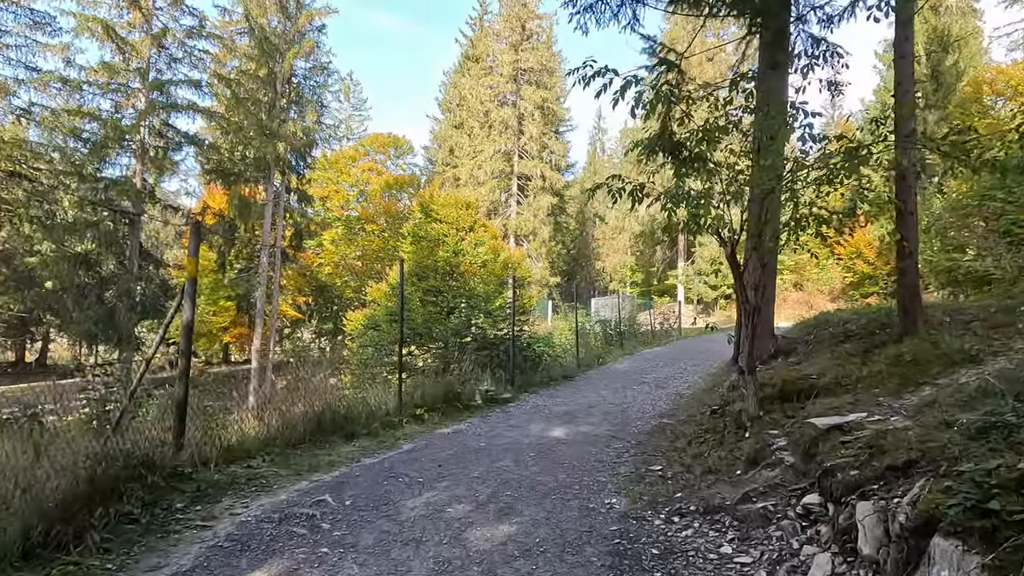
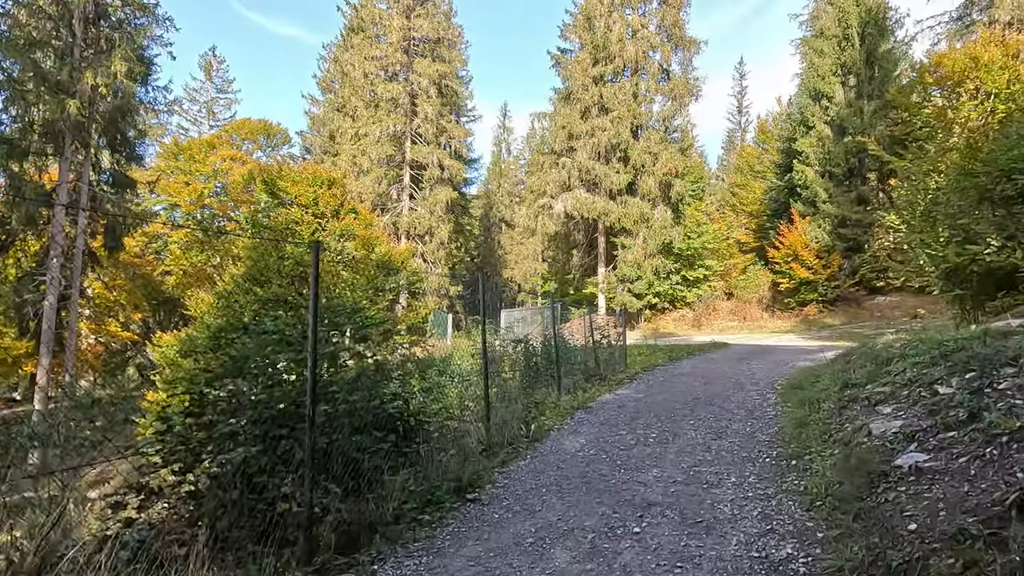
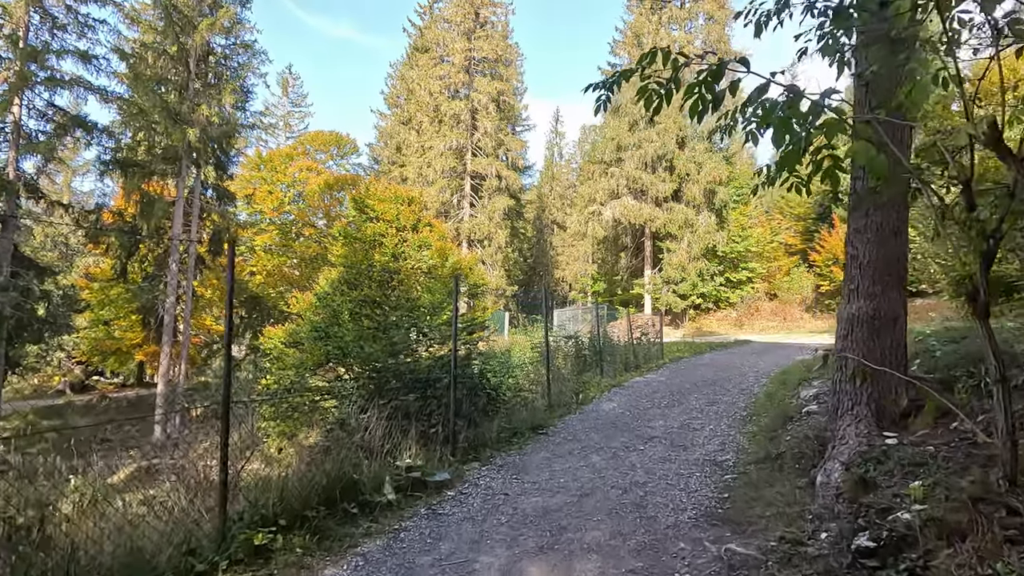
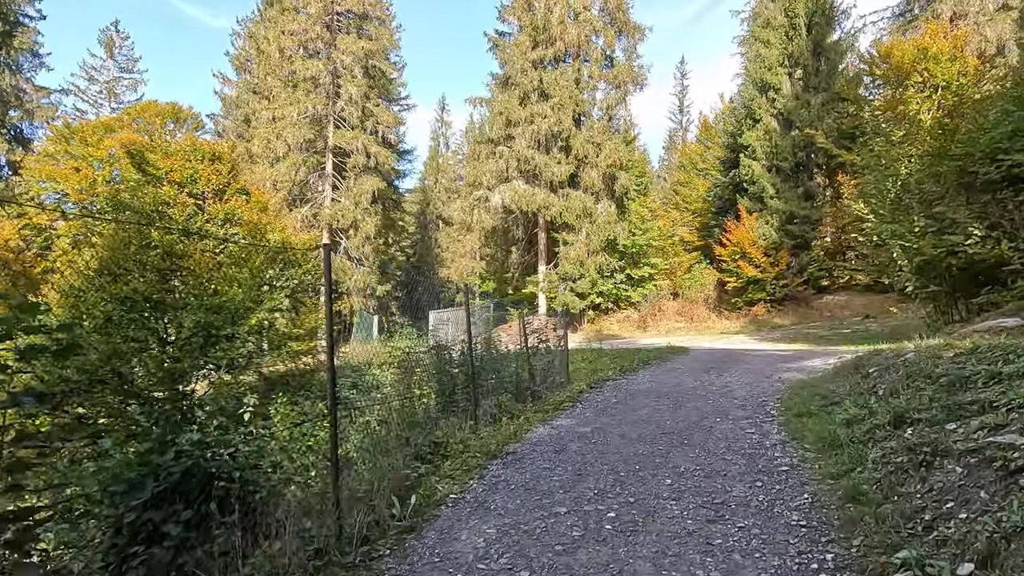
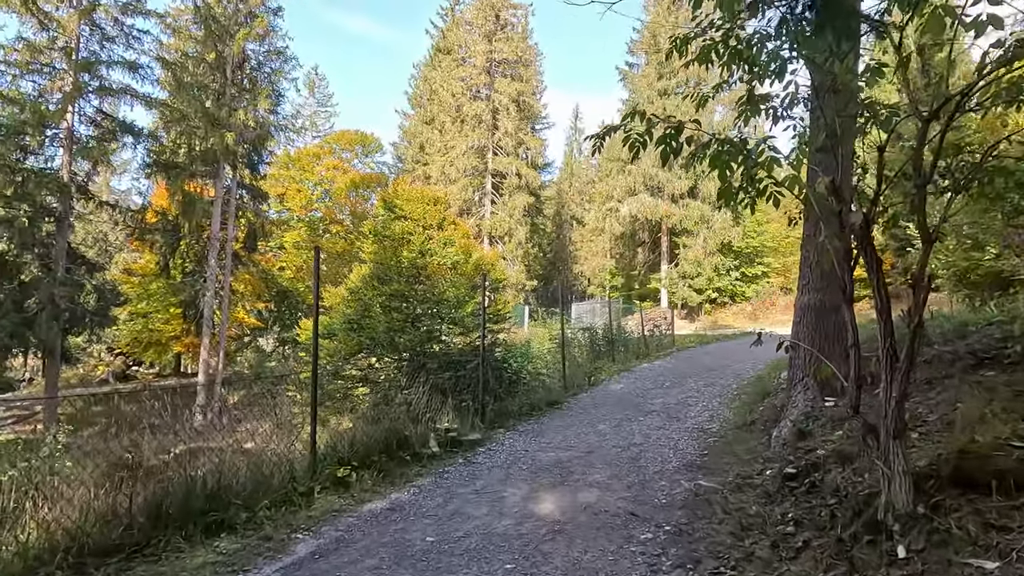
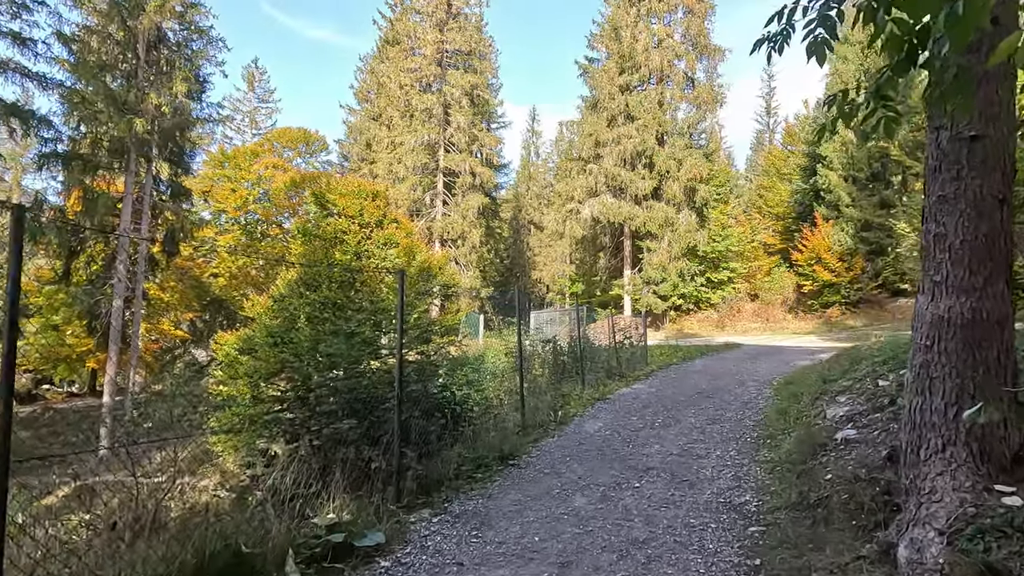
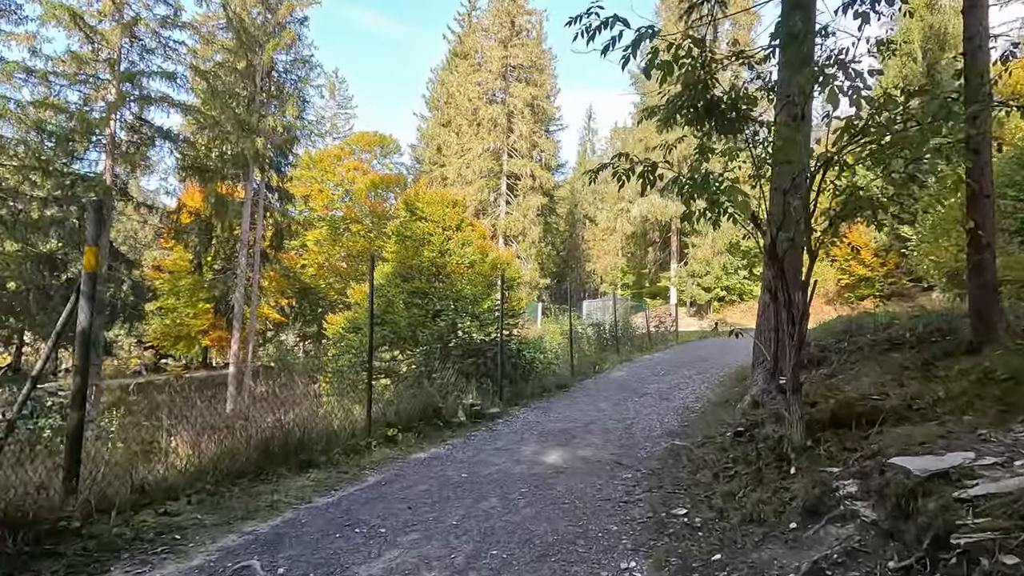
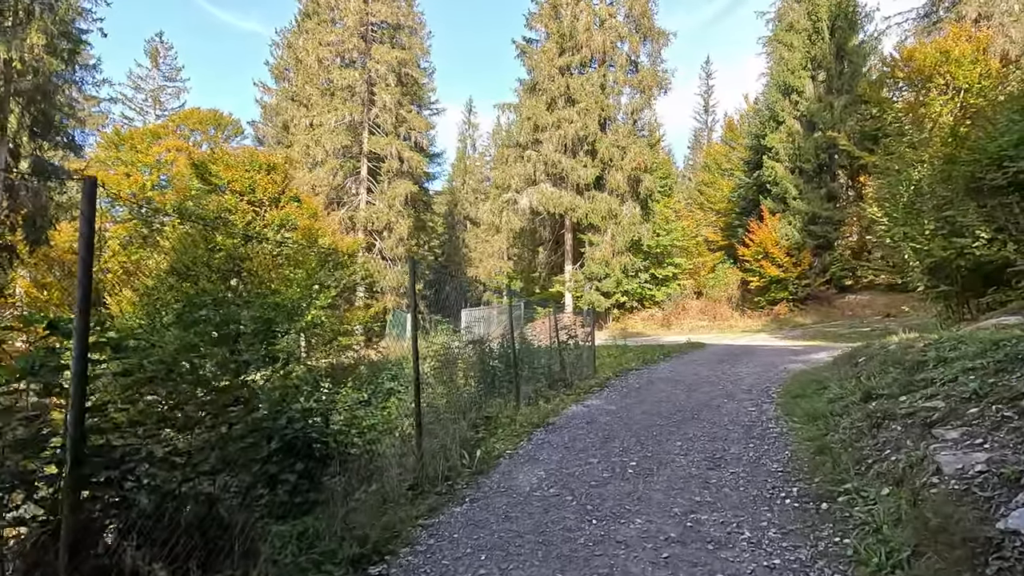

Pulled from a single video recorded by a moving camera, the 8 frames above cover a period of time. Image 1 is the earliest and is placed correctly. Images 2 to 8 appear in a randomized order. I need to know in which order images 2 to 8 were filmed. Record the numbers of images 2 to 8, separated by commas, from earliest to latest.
7, 5, 3, 6, 2, 8, 4
